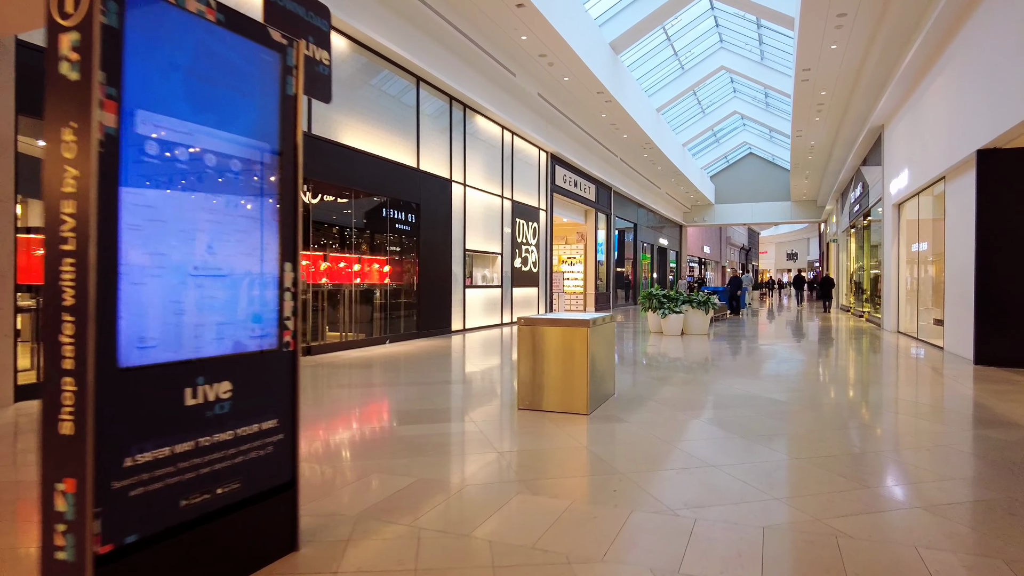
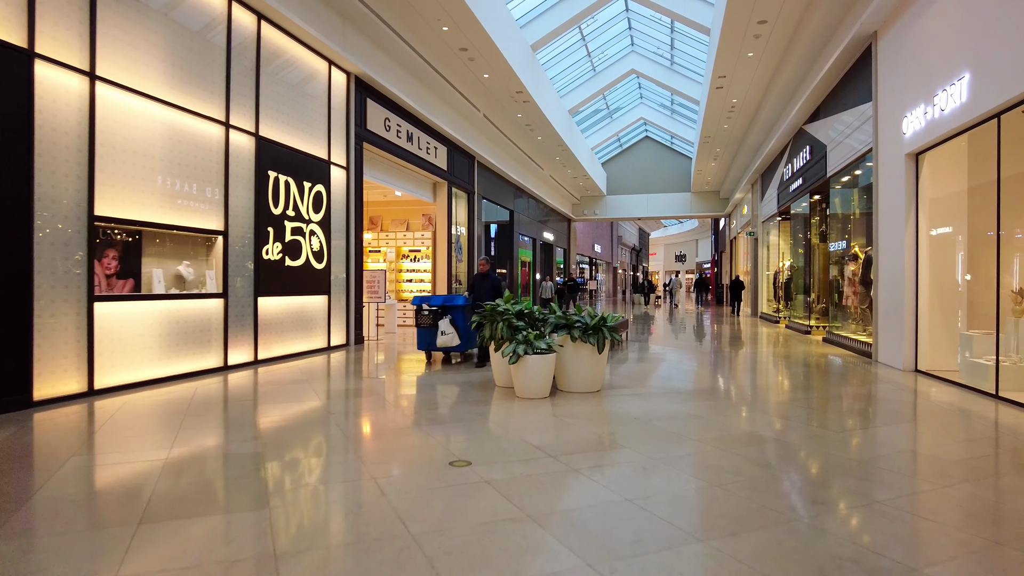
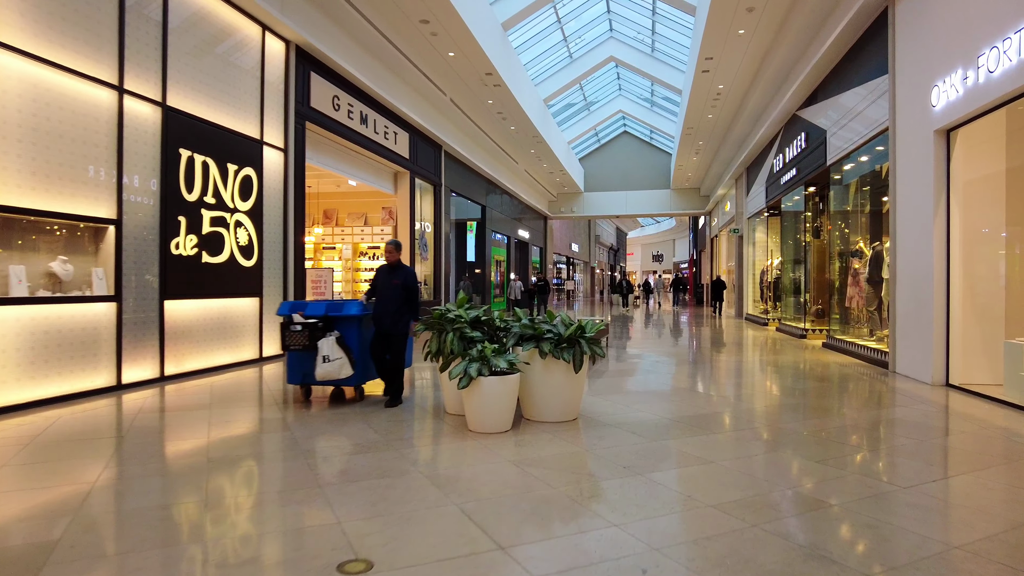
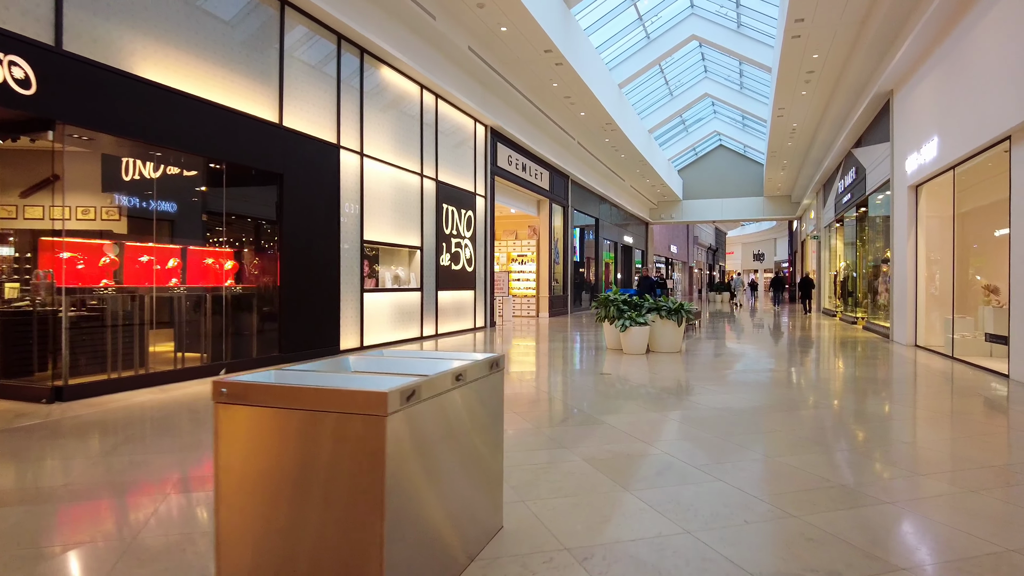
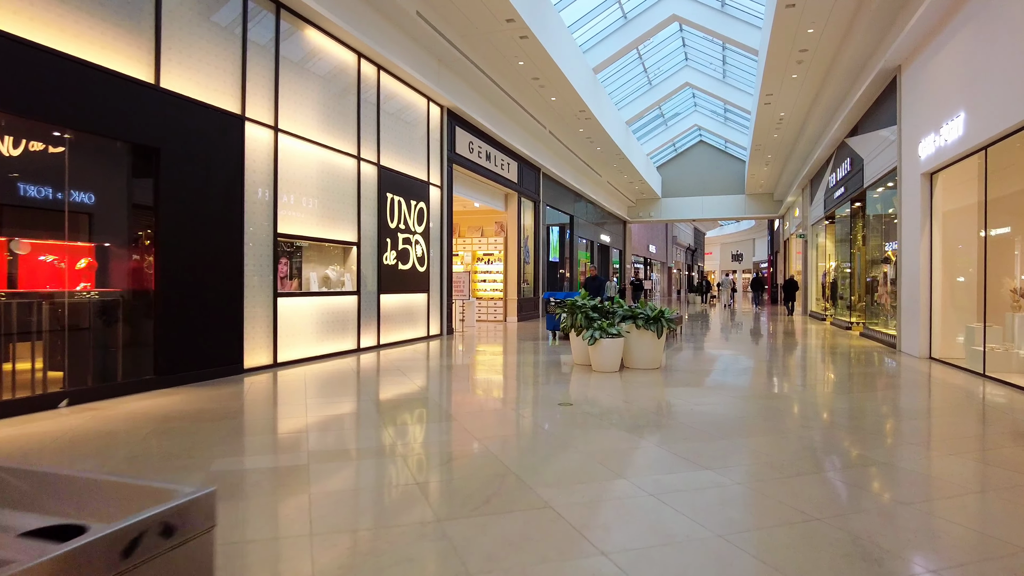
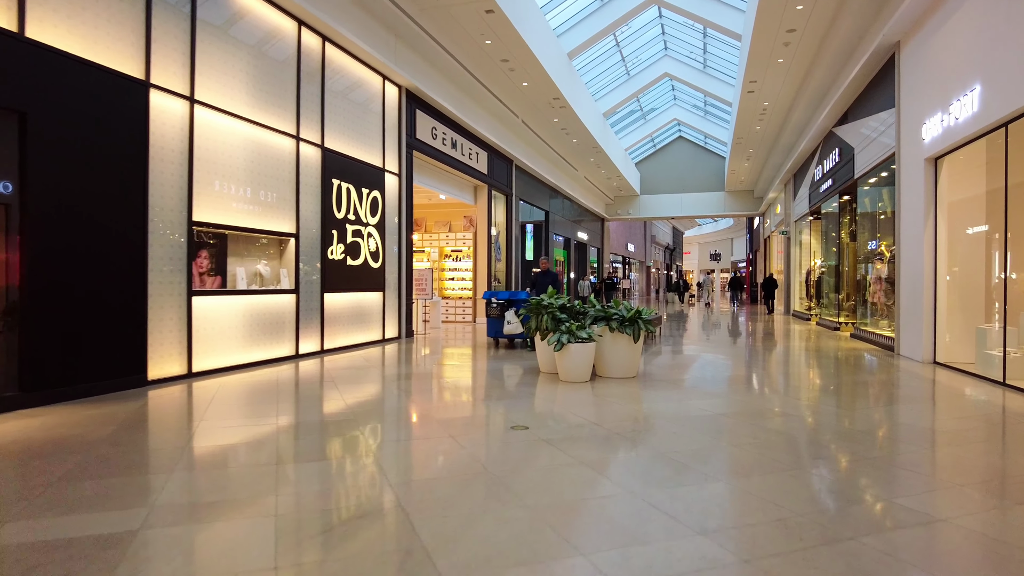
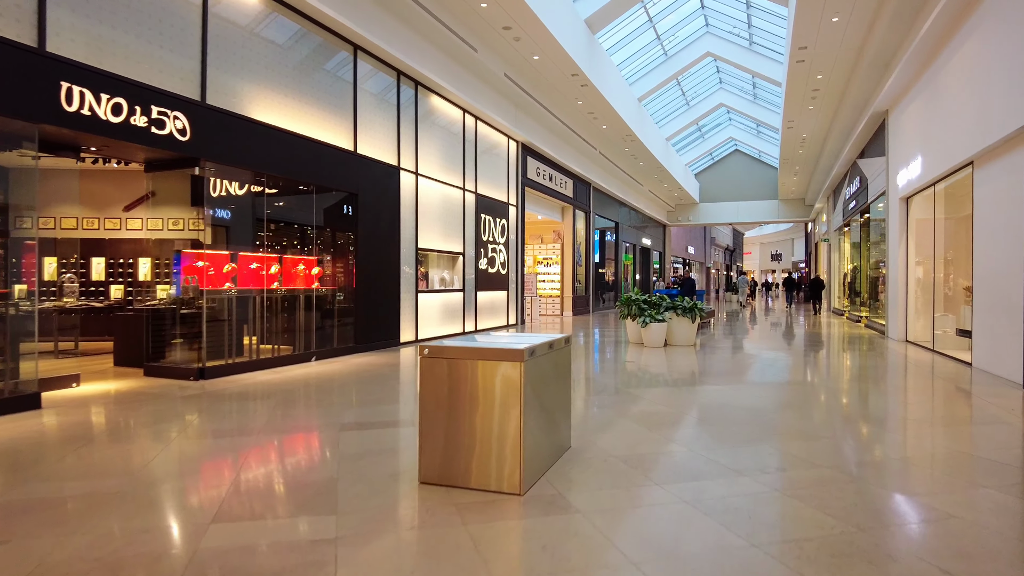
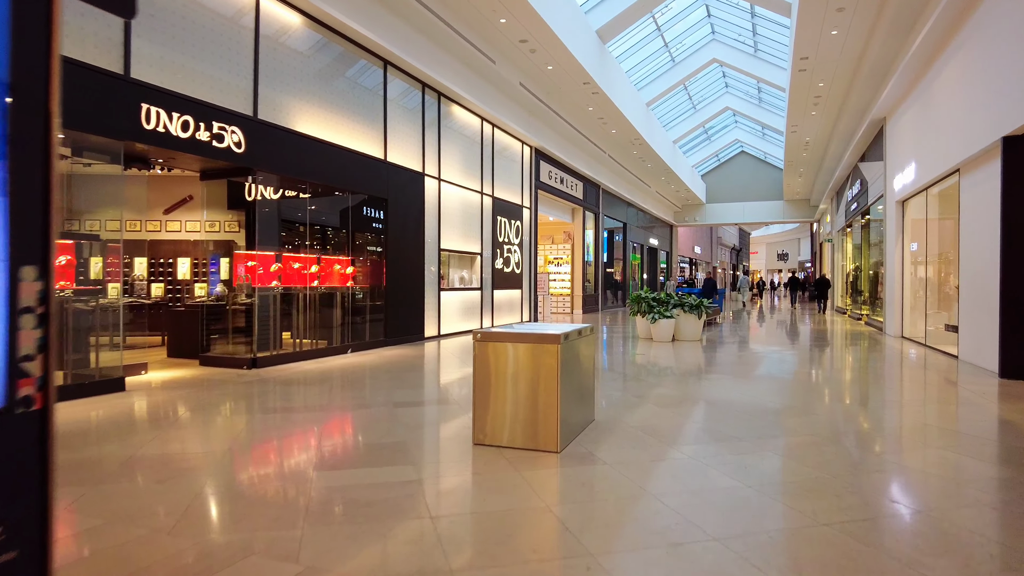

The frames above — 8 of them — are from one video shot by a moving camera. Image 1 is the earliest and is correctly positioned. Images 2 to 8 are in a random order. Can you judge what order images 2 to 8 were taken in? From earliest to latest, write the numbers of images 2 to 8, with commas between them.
8, 7, 4, 5, 6, 2, 3
